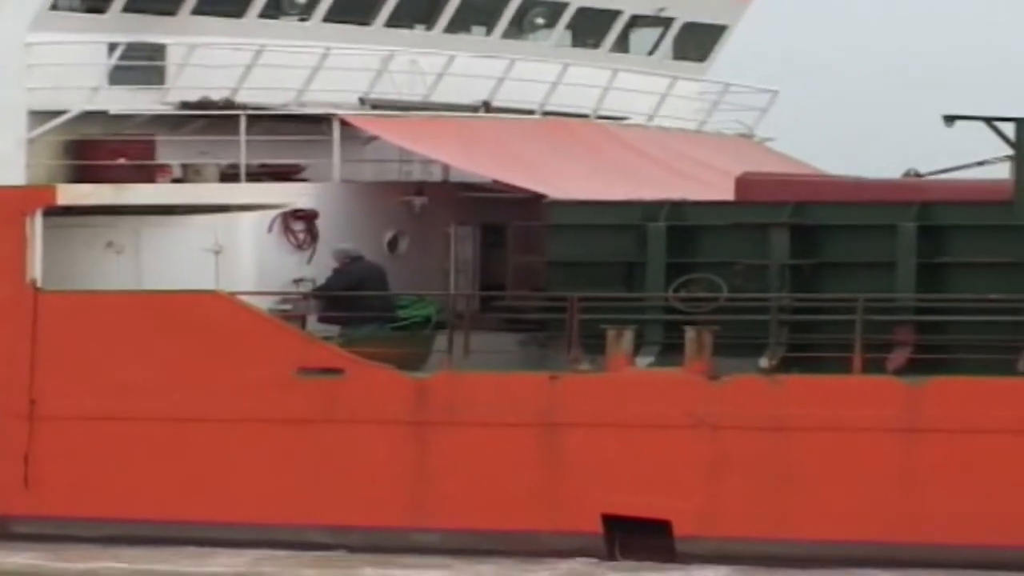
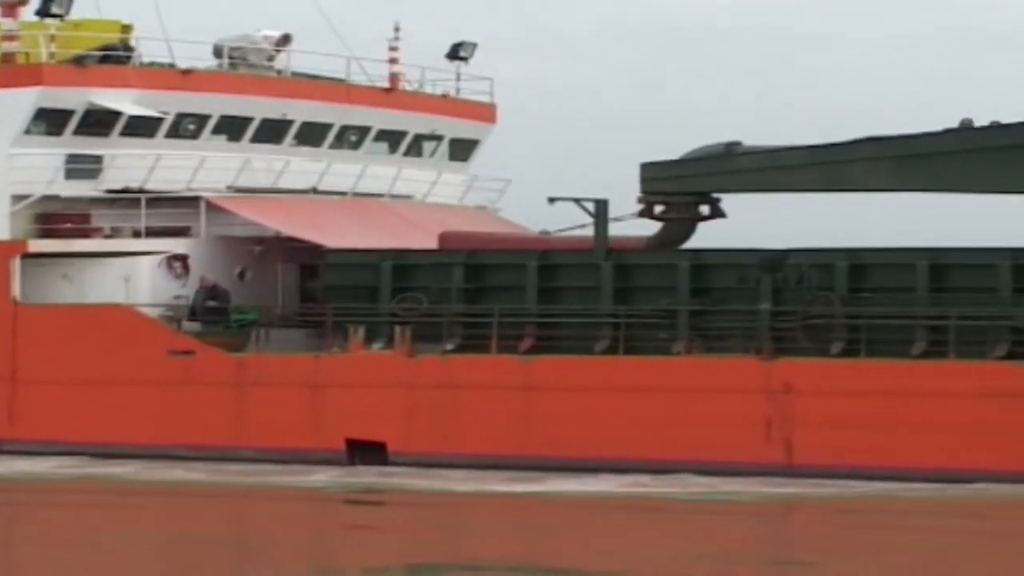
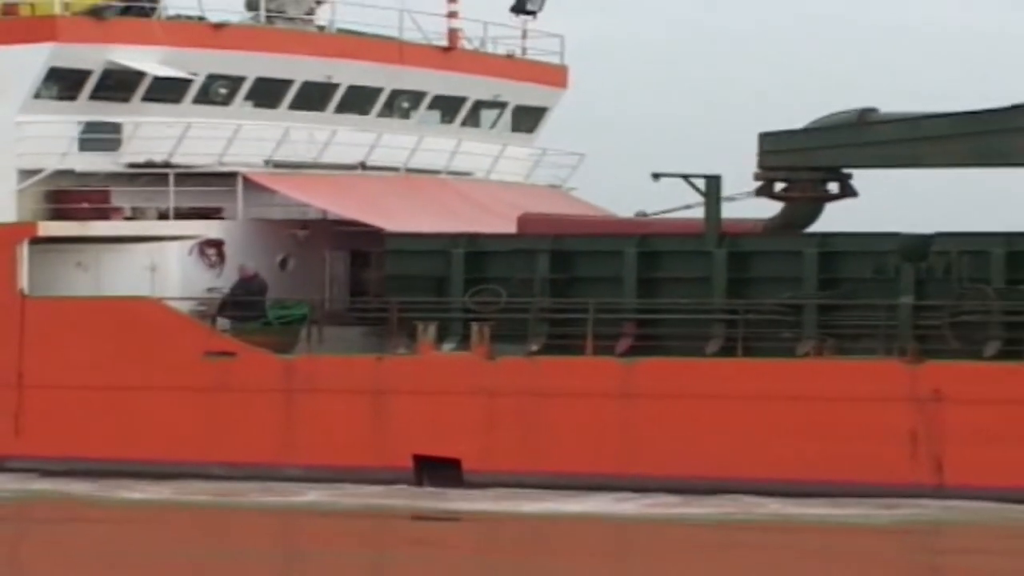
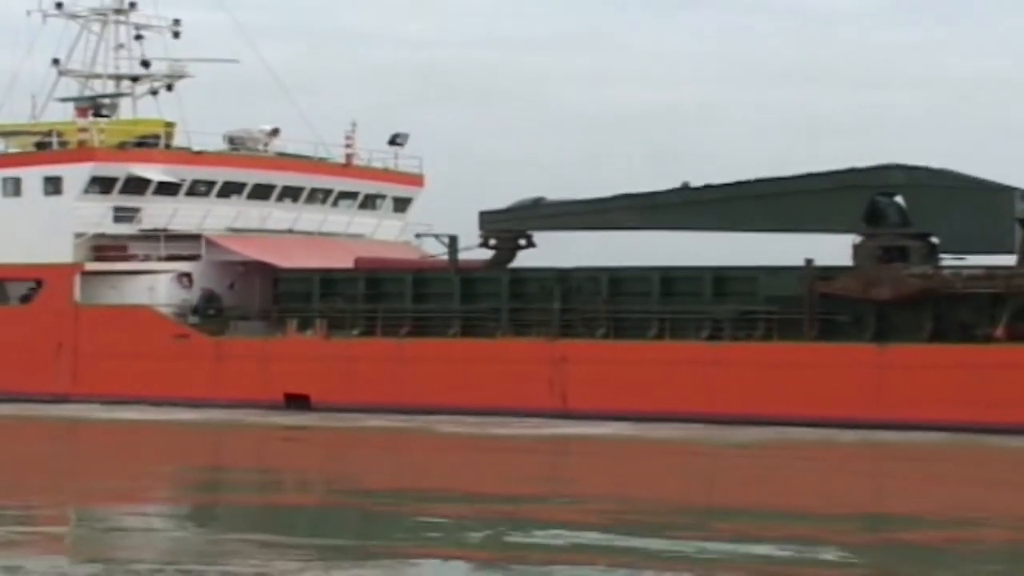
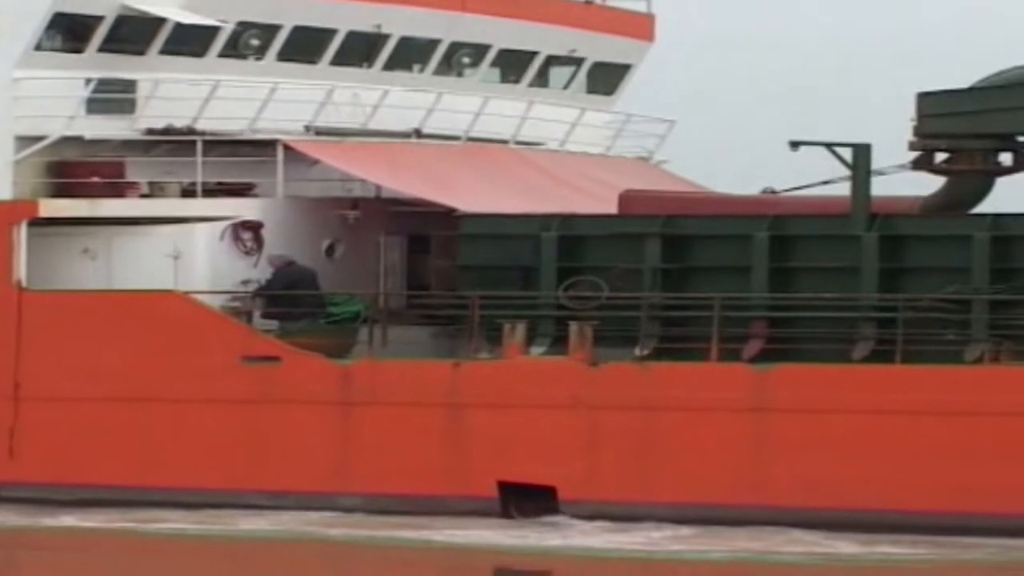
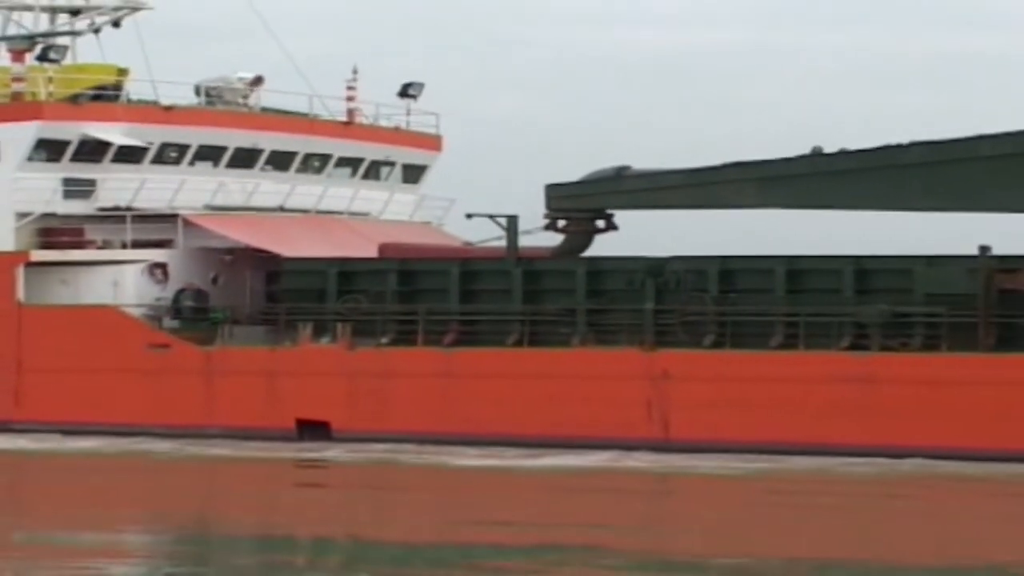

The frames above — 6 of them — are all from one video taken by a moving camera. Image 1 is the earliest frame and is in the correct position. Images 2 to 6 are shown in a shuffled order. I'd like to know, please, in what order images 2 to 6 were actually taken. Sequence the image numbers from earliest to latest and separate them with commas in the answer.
5, 3, 2, 6, 4
